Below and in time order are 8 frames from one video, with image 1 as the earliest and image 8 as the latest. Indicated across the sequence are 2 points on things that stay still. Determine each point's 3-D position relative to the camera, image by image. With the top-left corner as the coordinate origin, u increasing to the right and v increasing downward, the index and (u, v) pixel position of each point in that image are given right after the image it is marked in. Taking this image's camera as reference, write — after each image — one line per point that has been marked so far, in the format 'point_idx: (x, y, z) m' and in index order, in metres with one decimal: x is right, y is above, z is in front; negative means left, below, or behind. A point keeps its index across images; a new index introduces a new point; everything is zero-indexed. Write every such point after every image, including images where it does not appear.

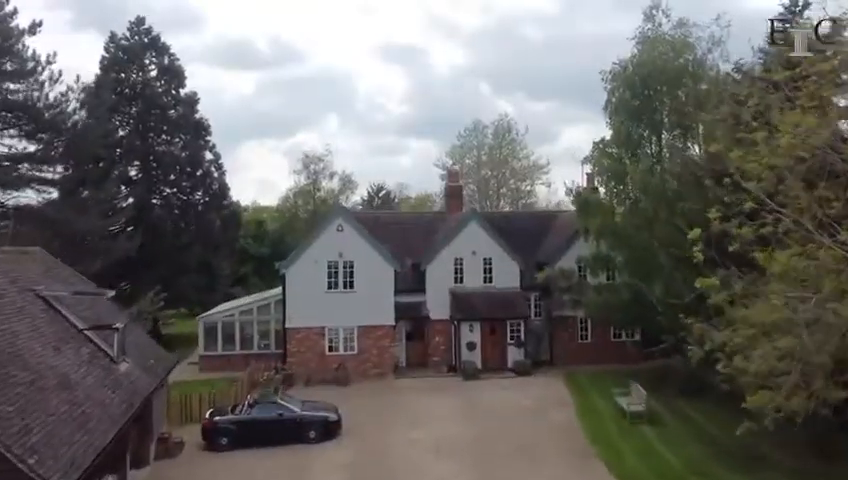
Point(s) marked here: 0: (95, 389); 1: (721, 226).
0: (-9.8, -4.5, +19.5) m
1: (+7.2, +0.3, +15.9) m
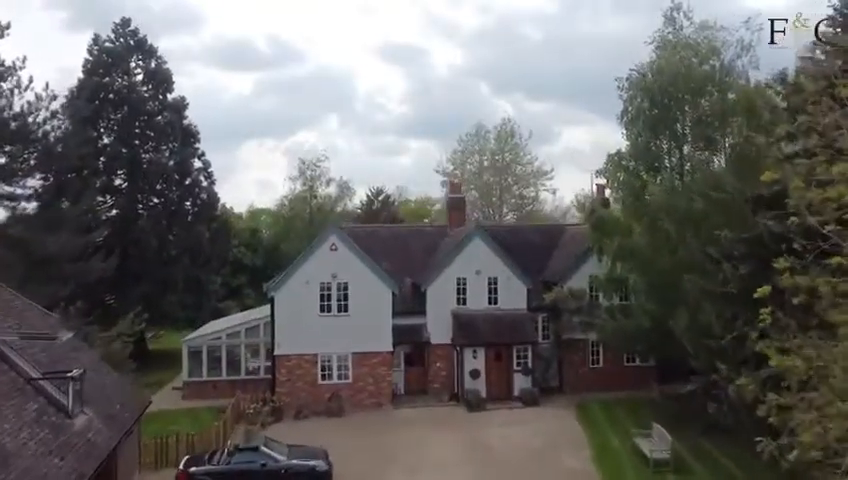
0: (-9.8, -5.5, +16.6) m
1: (+7.2, -0.8, +13.0) m
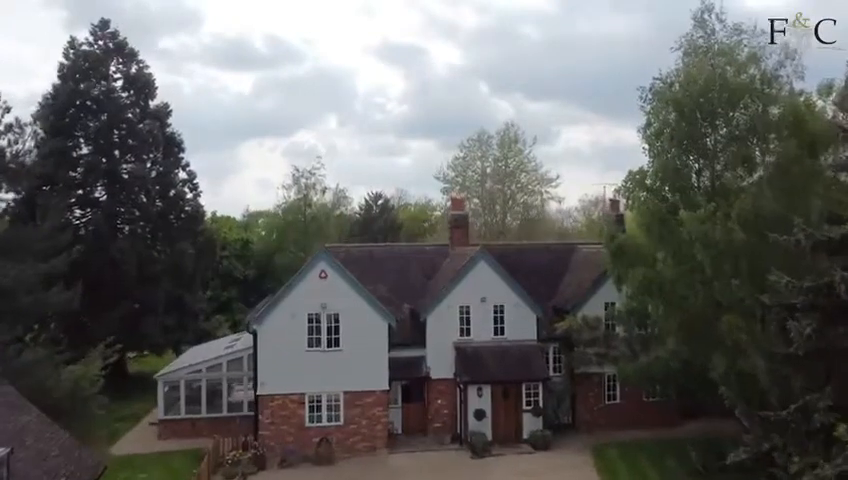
0: (-9.8, -6.9, +12.9) m
1: (+7.2, -2.1, +9.4) m
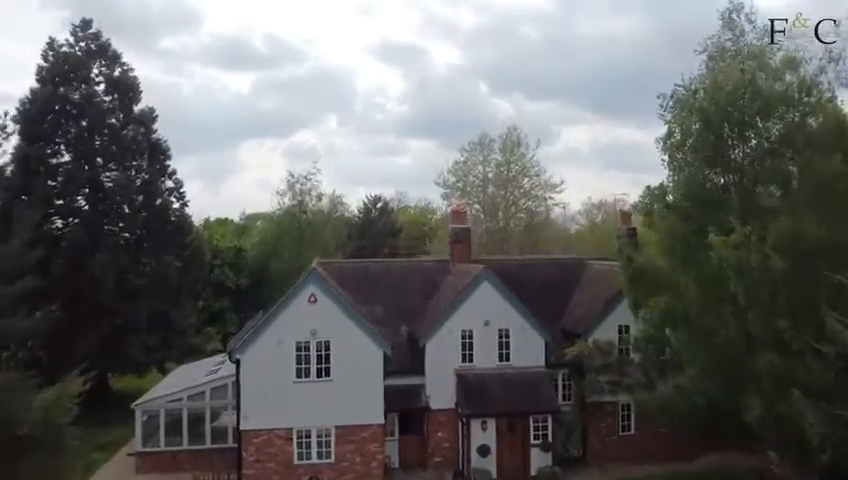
0: (-9.9, -7.9, +10.1) m
1: (+7.2, -3.1, +6.6) m
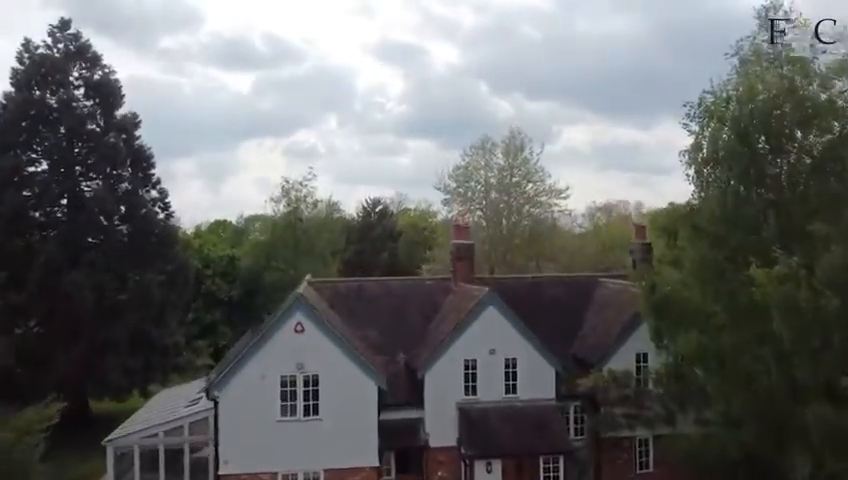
0: (-9.9, -8.8, +7.2) m
1: (+7.1, -4.1, +3.6) m
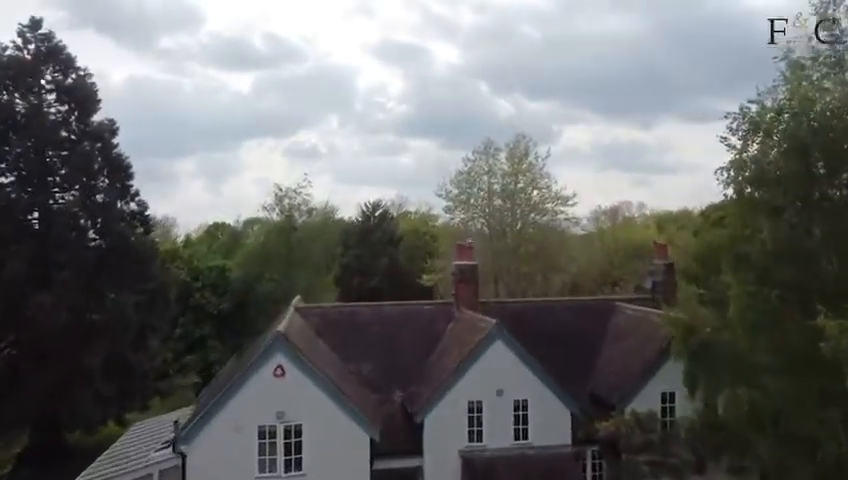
0: (-10.0, -10.0, +3.7) m
1: (+7.0, -5.2, +0.1) m
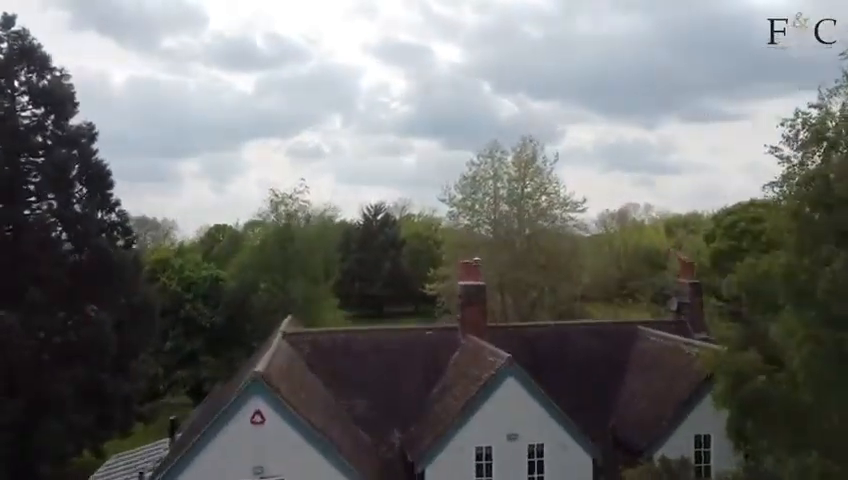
0: (-10.1, -10.8, +0.5) m
1: (+6.9, -6.0, -3.3) m
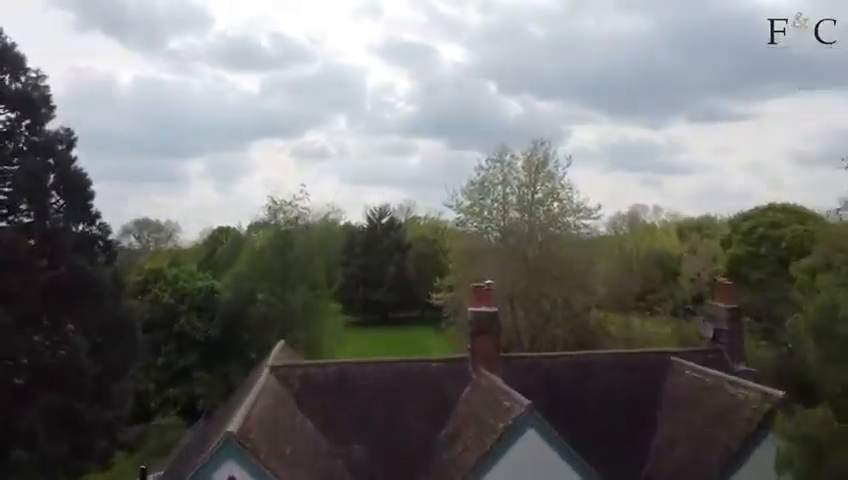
0: (-10.1, -11.7, -2.9) m
1: (+6.9, -6.9, -6.7) m
